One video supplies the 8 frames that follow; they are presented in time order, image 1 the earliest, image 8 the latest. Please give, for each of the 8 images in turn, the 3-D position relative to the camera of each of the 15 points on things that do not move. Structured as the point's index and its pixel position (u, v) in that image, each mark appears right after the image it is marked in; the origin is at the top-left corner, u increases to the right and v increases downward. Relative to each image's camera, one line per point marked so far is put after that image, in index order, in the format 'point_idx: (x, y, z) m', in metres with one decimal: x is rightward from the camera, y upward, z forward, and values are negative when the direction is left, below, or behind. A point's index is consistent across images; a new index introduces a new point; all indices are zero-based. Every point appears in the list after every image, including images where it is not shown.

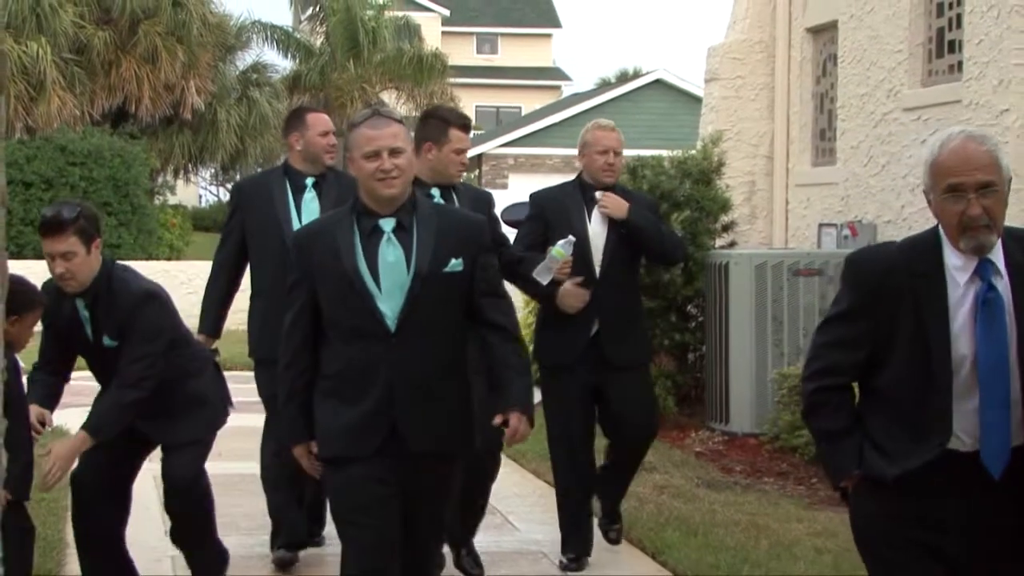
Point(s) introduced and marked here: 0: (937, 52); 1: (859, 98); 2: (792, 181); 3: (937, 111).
0: (+2.4, +1.3, +8.5) m
1: (+2.1, +1.2, +9.3) m
2: (+1.9, +0.7, +10.3) m
3: (+2.3, +1.0, +8.3) m
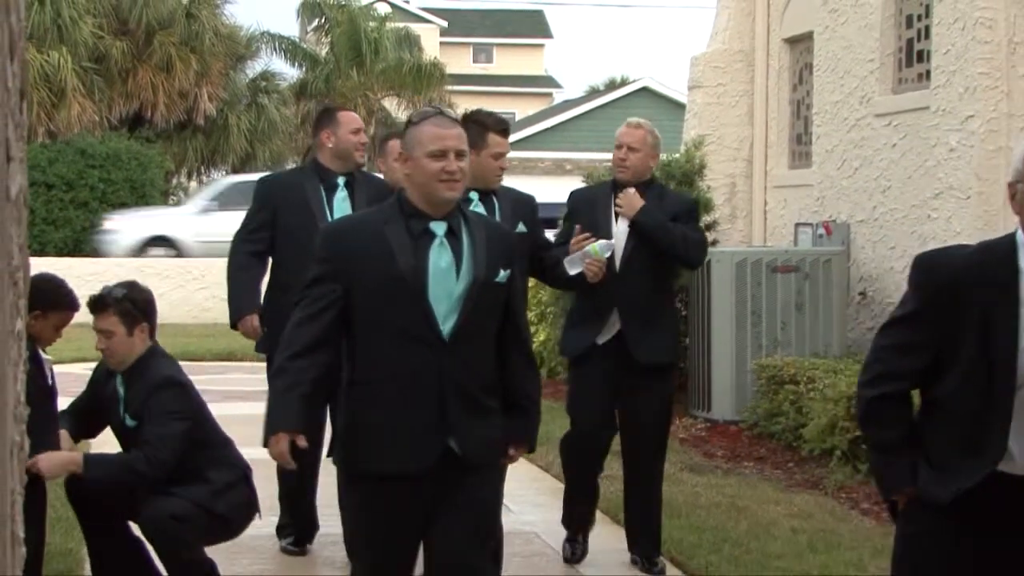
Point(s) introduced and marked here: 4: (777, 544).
0: (+2.3, +1.3, +9.0) m
1: (+2.1, +1.2, +9.7) m
2: (+1.8, +0.7, +10.8) m
3: (+2.3, +1.0, +8.8) m
4: (+1.3, -1.2, +7.2) m
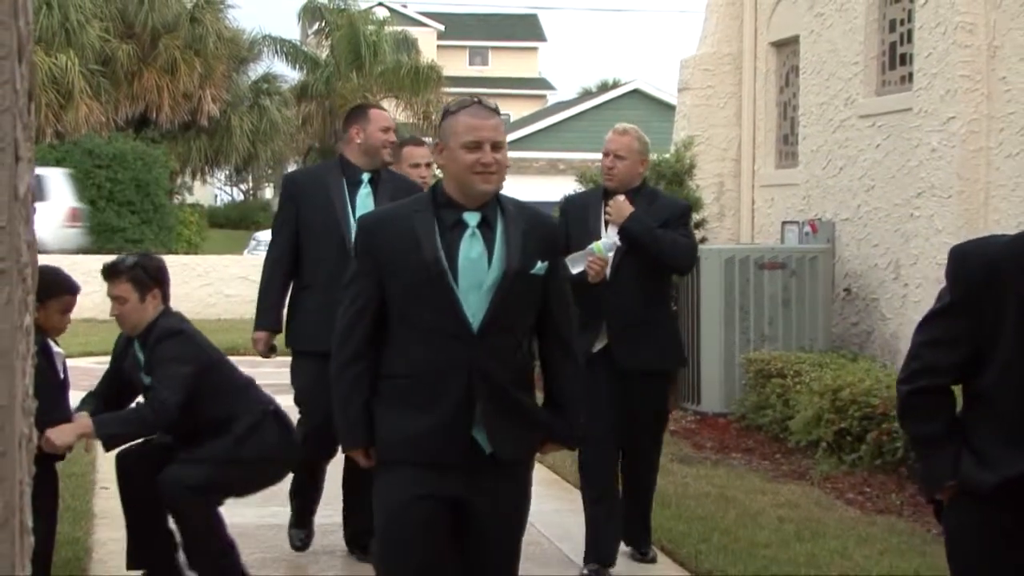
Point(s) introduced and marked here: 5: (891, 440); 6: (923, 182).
0: (+2.3, +1.4, +9.2) m
1: (+2.0, +1.2, +10.0) m
2: (+1.8, +0.8, +11.0) m
3: (+2.3, +1.0, +9.1) m
4: (+1.3, -1.2, +7.4) m
5: (+2.1, -0.8, +8.1) m
6: (+2.4, +0.6, +8.7) m
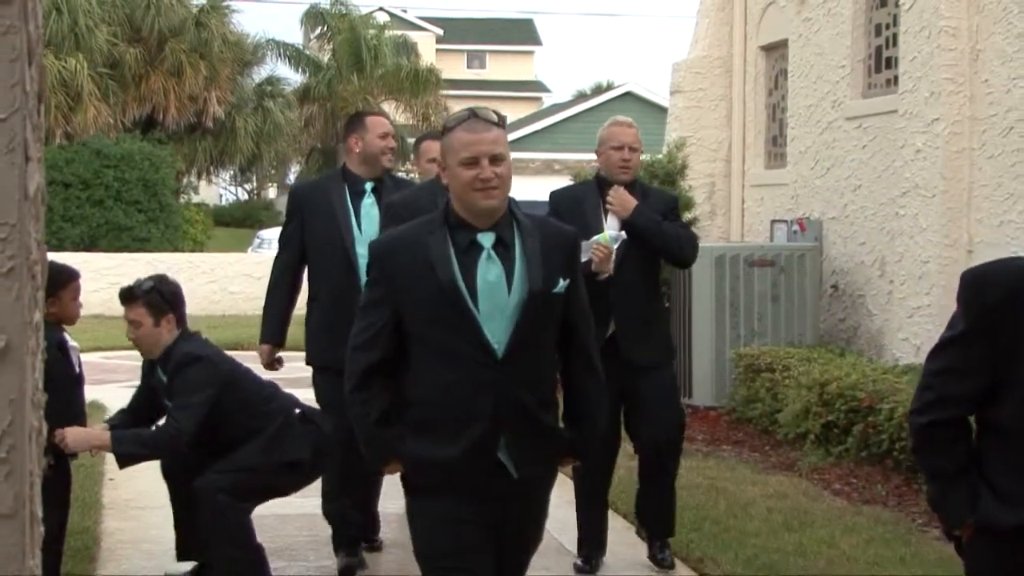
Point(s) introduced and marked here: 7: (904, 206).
0: (+2.3, +1.4, +9.5) m
1: (+2.0, +1.2, +10.2) m
2: (+1.8, +0.8, +11.3) m
3: (+2.3, +1.0, +9.3) m
4: (+1.2, -1.2, +7.7) m
5: (+2.1, -0.8, +8.4) m
6: (+2.4, +0.6, +8.9) m
7: (+2.4, +0.5, +9.0) m
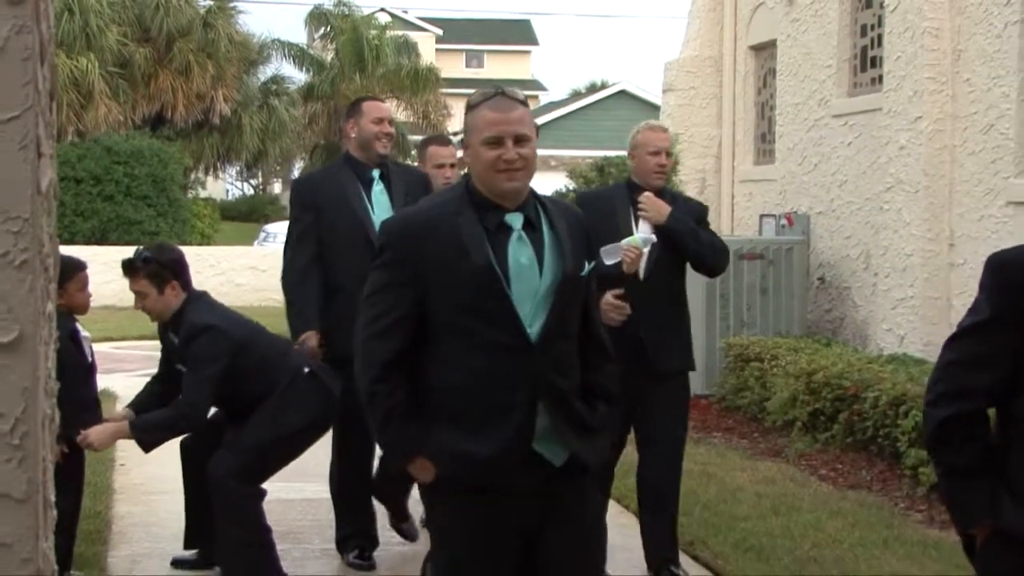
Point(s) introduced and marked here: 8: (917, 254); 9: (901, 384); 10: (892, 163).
0: (+2.3, +1.4, +9.7) m
1: (+2.0, +1.3, +10.5) m
2: (+1.8, +0.9, +11.6) m
3: (+2.2, +1.1, +9.6) m
4: (+1.2, -1.2, +8.0) m
5: (+2.0, -0.8, +8.7) m
6: (+2.3, +0.7, +9.2) m
7: (+2.3, +0.5, +9.3) m
8: (+2.4, +0.2, +9.0) m
9: (+2.2, -0.5, +8.4) m
10: (+2.3, +0.8, +9.2) m
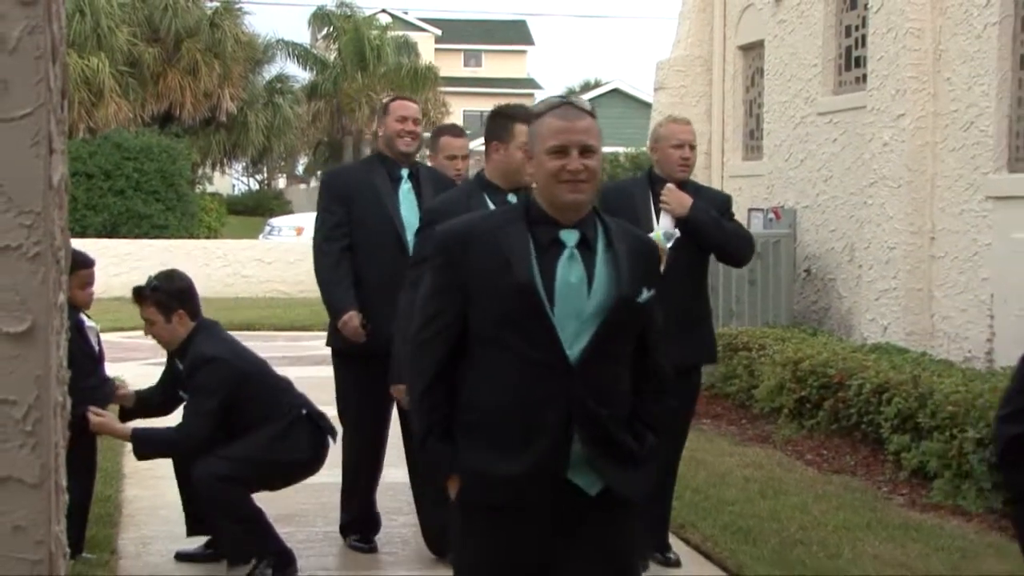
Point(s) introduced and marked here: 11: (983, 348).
0: (+2.3, +1.5, +10.1) m
1: (+2.0, +1.3, +10.9) m
2: (+1.7, +0.9, +11.9) m
3: (+2.2, +1.1, +9.9) m
4: (+1.2, -1.1, +8.3) m
5: (+2.0, -0.7, +9.0) m
6: (+2.3, +0.7, +9.5) m
7: (+2.3, +0.6, +9.6) m
8: (+2.4, +0.3, +9.3) m
9: (+2.2, -0.5, +8.7) m
10: (+2.3, +0.8, +9.5) m
11: (+2.7, -0.4, +8.7) m
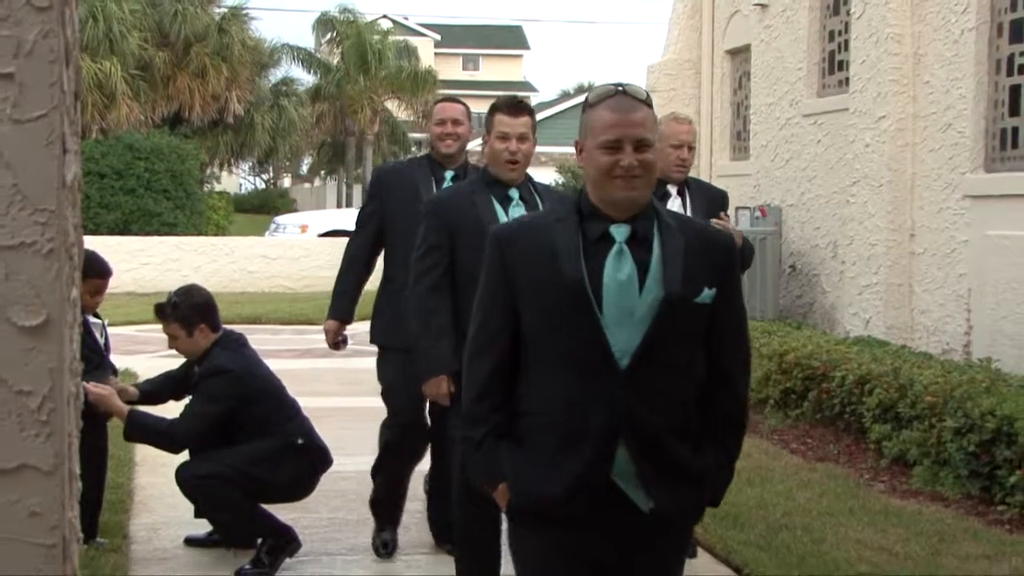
0: (+2.2, +1.5, +10.4) m
1: (+2.0, +1.4, +11.2) m
2: (+1.7, +1.0, +12.2) m
3: (+2.2, +1.2, +10.3) m
4: (+1.2, -1.1, +8.7) m
5: (+2.0, -0.7, +9.4) m
6: (+2.3, +0.8, +9.9) m
7: (+2.3, +0.6, +10.0) m
8: (+2.4, +0.3, +9.7) m
9: (+2.2, -0.5, +9.1) m
10: (+2.3, +0.9, +9.9) m
11: (+2.7, -0.3, +9.1) m
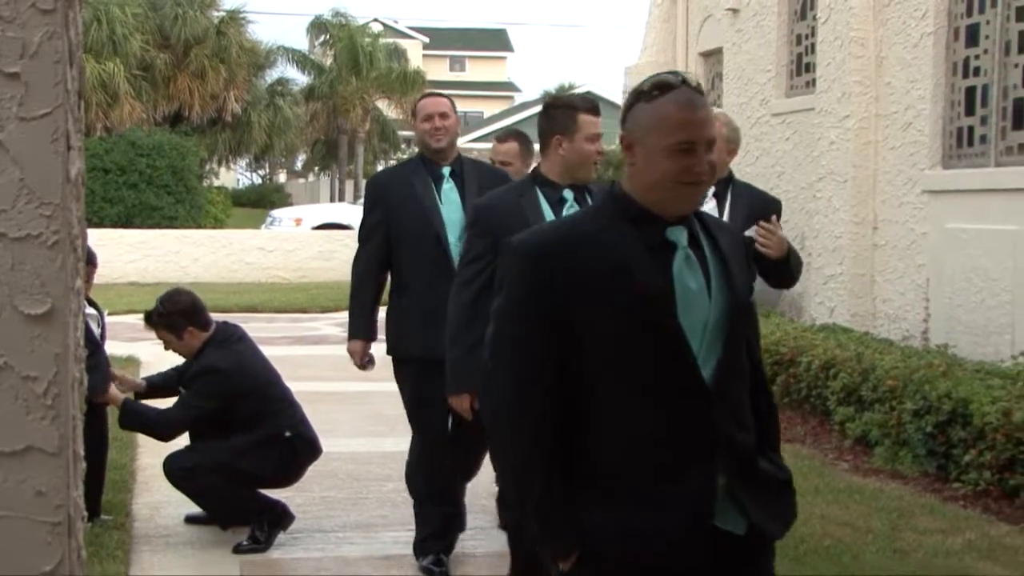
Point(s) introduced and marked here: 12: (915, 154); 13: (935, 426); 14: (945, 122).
0: (+2.1, +1.6, +11.0) m
1: (+1.8, +1.5, +11.8) m
2: (+1.6, +1.1, +12.8) m
3: (+2.1, +1.3, +10.8) m
4: (+1.1, -1.0, +9.3) m
5: (+1.9, -0.6, +10.0) m
6: (+2.2, +0.8, +10.5) m
7: (+2.2, +0.7, +10.5) m
8: (+2.3, +0.4, +10.2) m
9: (+2.1, -0.4, +9.7) m
10: (+2.2, +0.9, +10.4) m
11: (+2.6, -0.3, +9.7) m
12: (+2.6, +0.9, +9.6) m
13: (+2.4, -0.8, +8.4) m
14: (+2.7, +1.0, +9.4) m
